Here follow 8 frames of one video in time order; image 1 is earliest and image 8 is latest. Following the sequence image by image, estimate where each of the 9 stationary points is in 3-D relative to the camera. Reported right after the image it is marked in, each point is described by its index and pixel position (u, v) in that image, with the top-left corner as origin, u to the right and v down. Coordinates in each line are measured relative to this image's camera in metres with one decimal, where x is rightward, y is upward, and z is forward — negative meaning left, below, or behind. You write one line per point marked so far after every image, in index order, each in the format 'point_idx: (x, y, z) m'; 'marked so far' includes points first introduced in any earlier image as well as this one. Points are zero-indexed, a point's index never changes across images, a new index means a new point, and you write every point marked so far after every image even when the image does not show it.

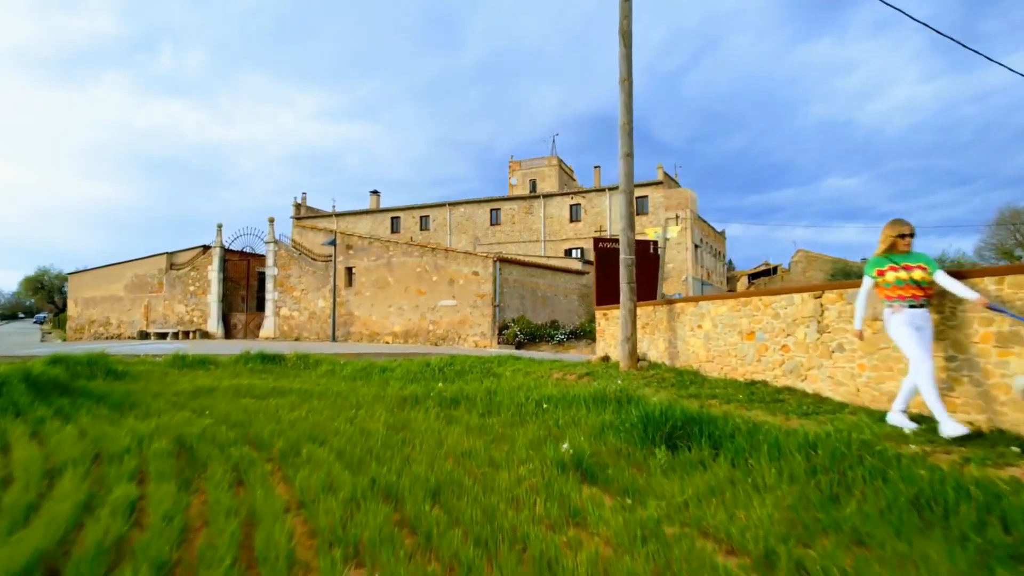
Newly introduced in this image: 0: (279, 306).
0: (-4.5, -0.4, +19.5) m
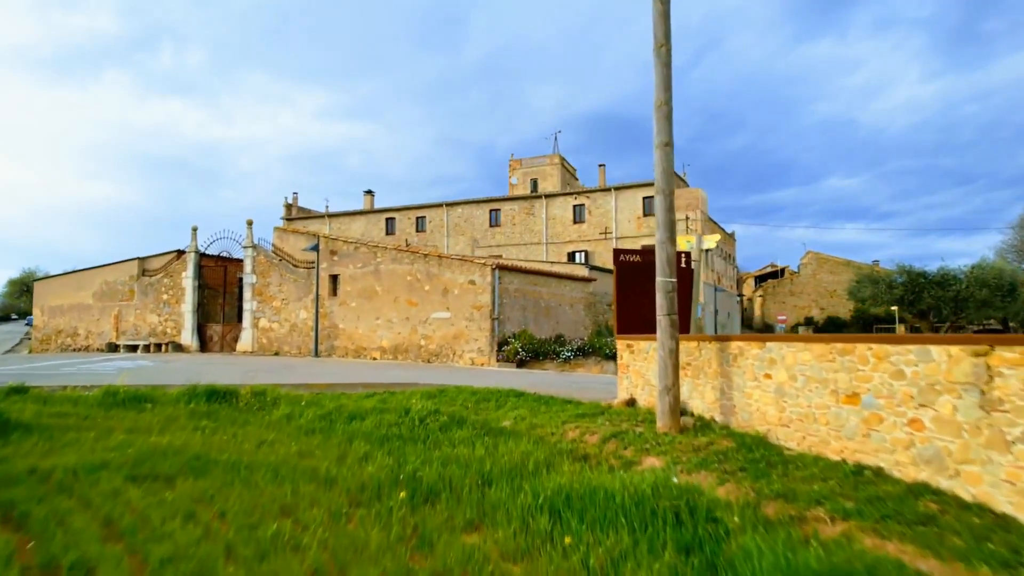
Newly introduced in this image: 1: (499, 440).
0: (-4.5, -0.5, +17.8) m
1: (-0.1, -0.8, +5.4) m
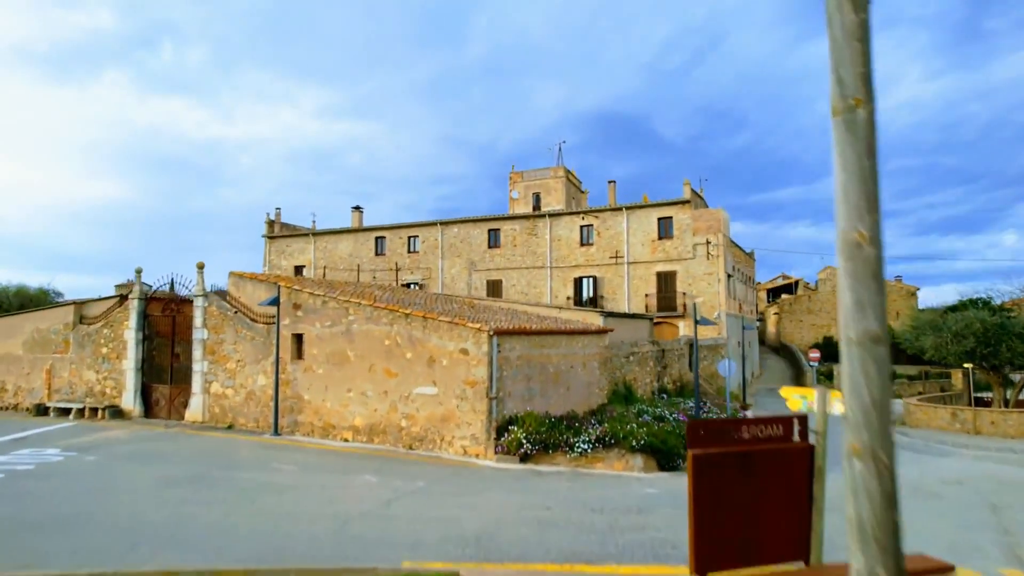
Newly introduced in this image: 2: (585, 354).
0: (-4.5, -1.4, +14.9) m
1: (0.0, -1.7, +2.4) m
2: (+1.1, -1.0, +15.3) m
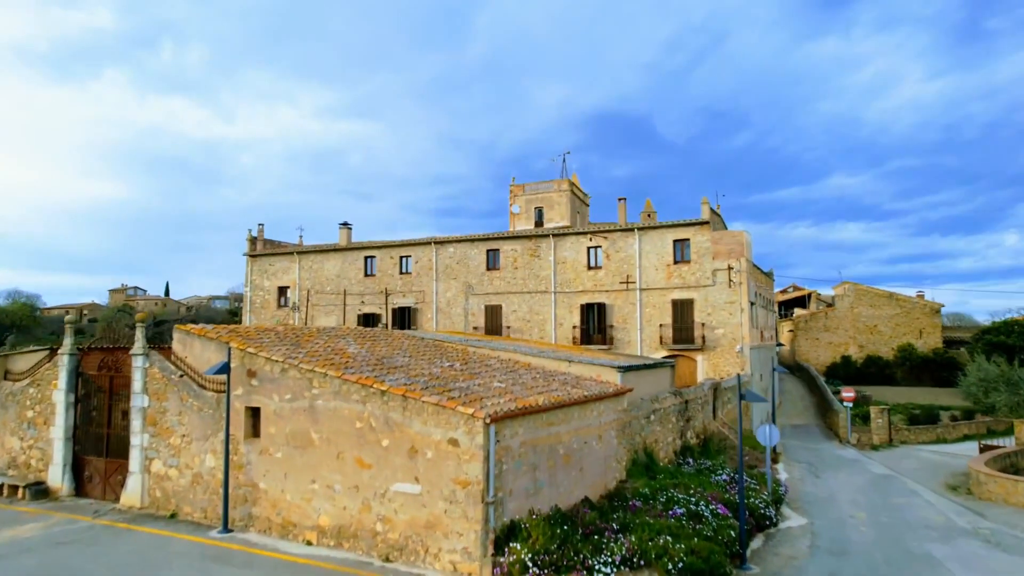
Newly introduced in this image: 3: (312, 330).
0: (-4.5, -2.1, +12.4) m
1: (0.0, -2.4, -0.1) m
2: (+1.1, -1.7, +12.8) m
3: (-2.9, -0.6, +14.7) m
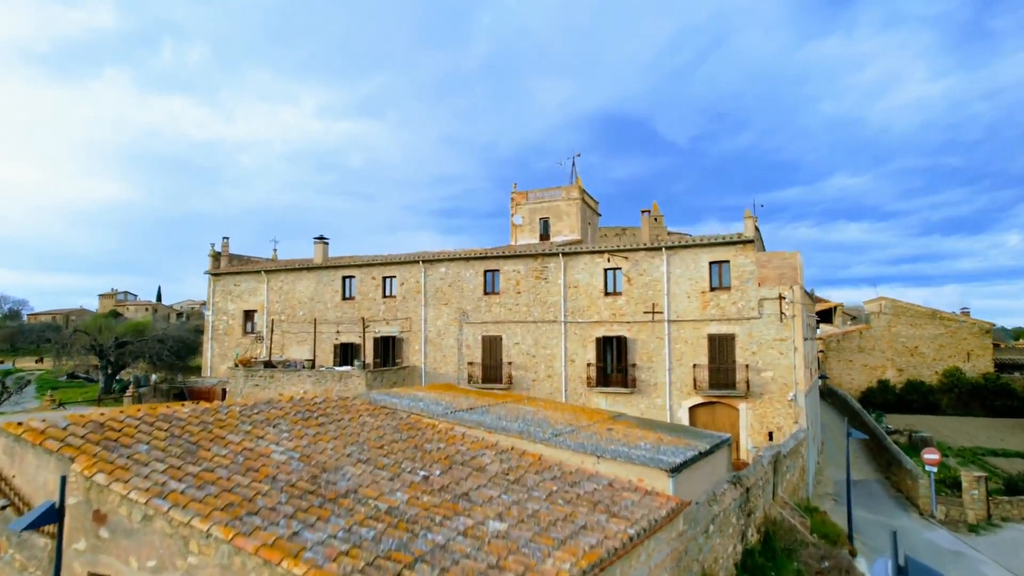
0: (-4.4, -2.7, +8.1) m
1: (0.0, -3.1, -4.4) m
2: (+1.2, -2.4, +8.5) m
3: (-2.9, -1.3, +10.4) m
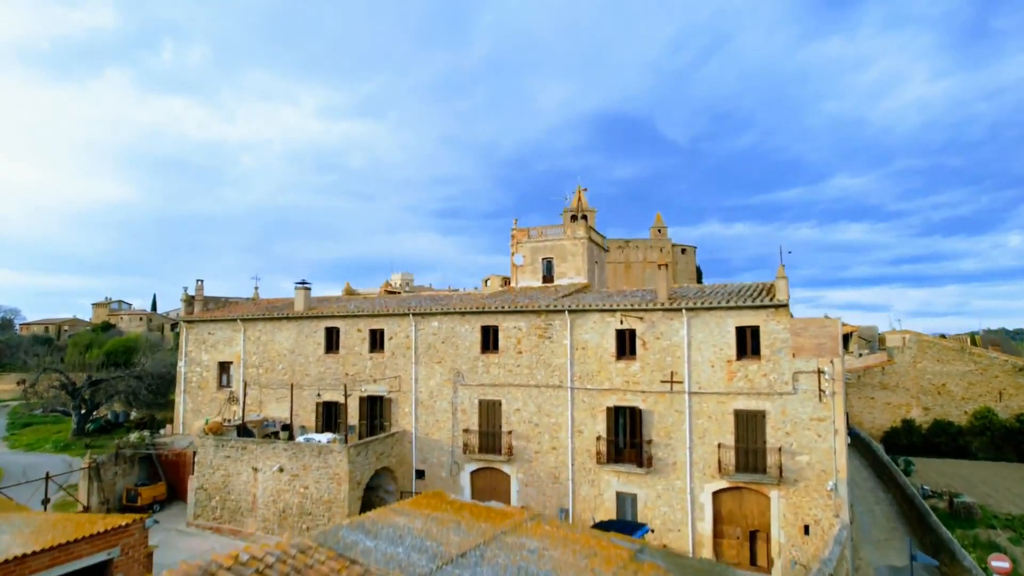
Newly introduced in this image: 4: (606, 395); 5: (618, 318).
0: (-4.4, -4.0, +5.6) m
1: (0.0, -4.3, -6.8) m
2: (+1.2, -3.6, +6.0) m
3: (-2.9, -2.5, +7.9) m
4: (+1.8, -2.1, +19.7) m
5: (+2.1, -0.6, +19.7) m
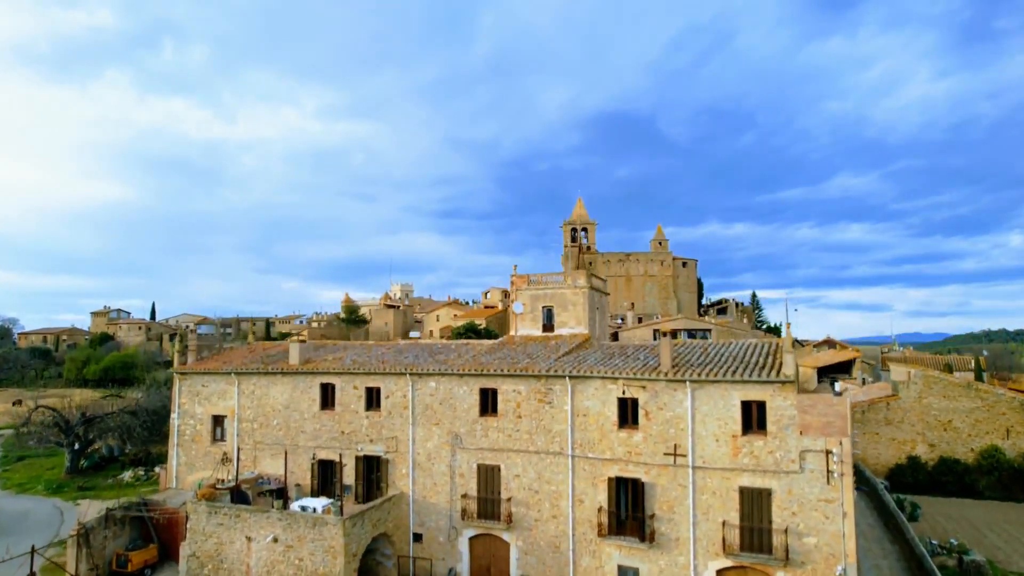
0: (-4.5, -5.3, +5.2) m
1: (0.0, -5.6, -7.3) m
2: (+1.2, -4.9, +5.5) m
3: (-2.9, -3.8, +7.4) m
4: (+1.8, -3.4, +19.2) m
5: (+2.1, -1.9, +19.2) m
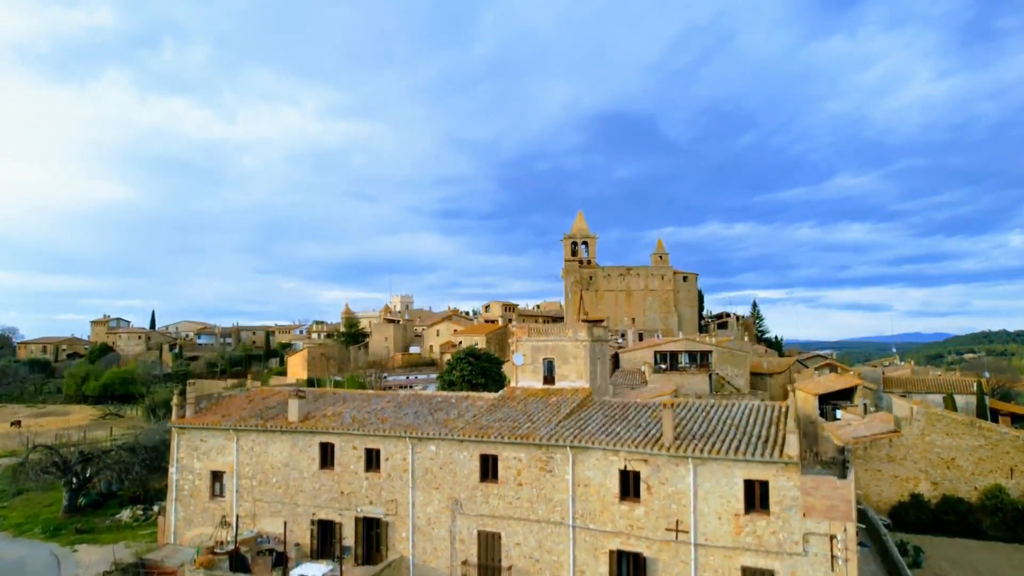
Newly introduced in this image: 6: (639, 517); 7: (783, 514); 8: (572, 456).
0: (-4.5, -6.7, +5.0) m
1: (0.0, -7.0, -7.5) m
2: (+1.2, -6.3, +5.4) m
3: (-2.9, -5.2, +7.3) m
4: (+1.8, -4.8, +19.1) m
5: (+2.1, -3.2, +19.0) m
6: (+2.4, -4.3, +18.7) m
7: (+4.6, -3.9, +17.1) m
8: (+1.2, -3.3, +19.7) m
